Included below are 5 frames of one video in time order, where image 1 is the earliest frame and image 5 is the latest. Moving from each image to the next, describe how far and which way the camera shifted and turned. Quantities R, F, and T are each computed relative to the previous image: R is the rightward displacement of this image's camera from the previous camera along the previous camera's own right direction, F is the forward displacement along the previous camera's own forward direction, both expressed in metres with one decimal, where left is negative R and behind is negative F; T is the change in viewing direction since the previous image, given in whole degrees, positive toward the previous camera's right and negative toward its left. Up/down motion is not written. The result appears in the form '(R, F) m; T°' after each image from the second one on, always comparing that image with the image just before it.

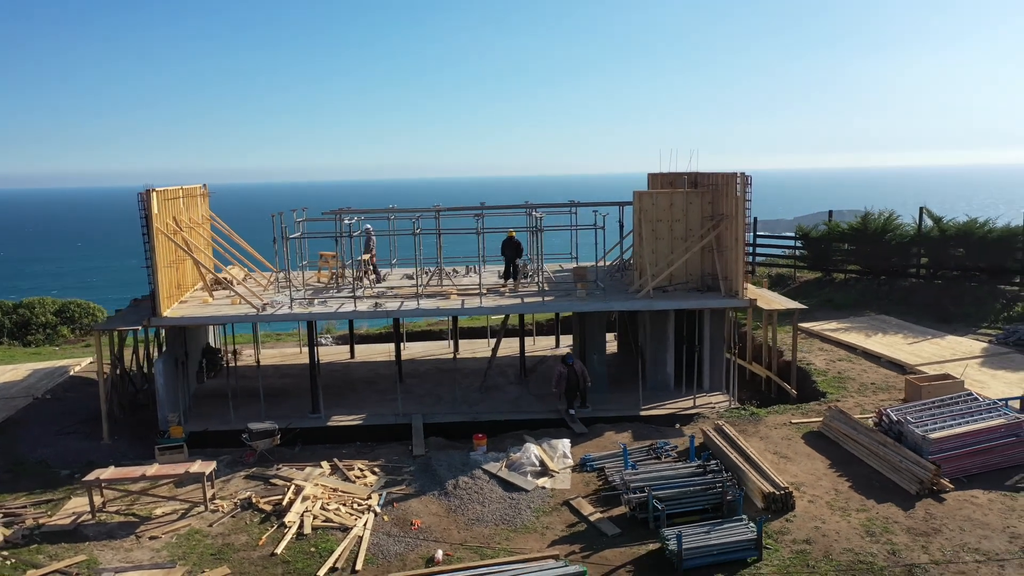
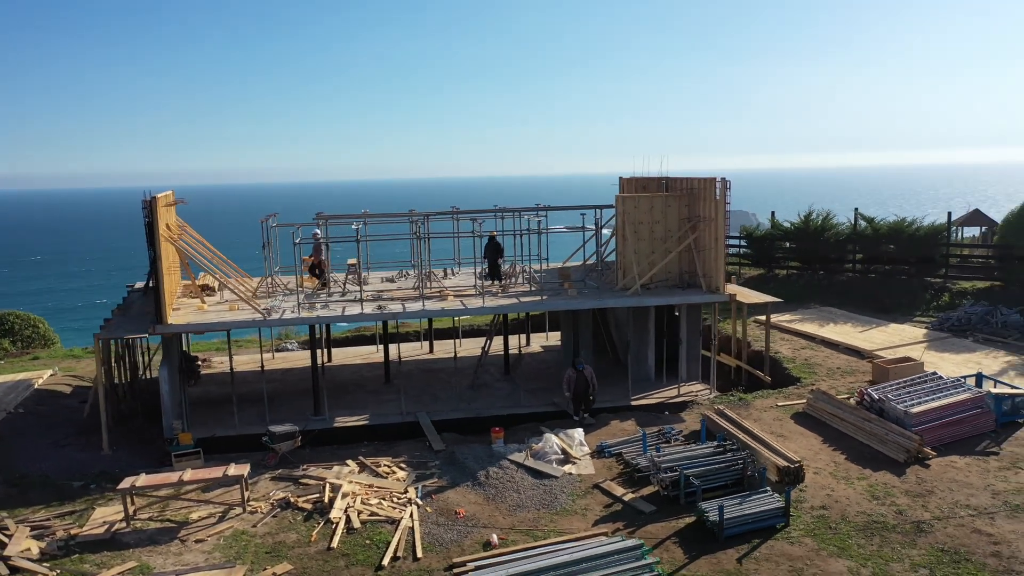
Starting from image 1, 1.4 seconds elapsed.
(-1.6, -0.5) m; +6°
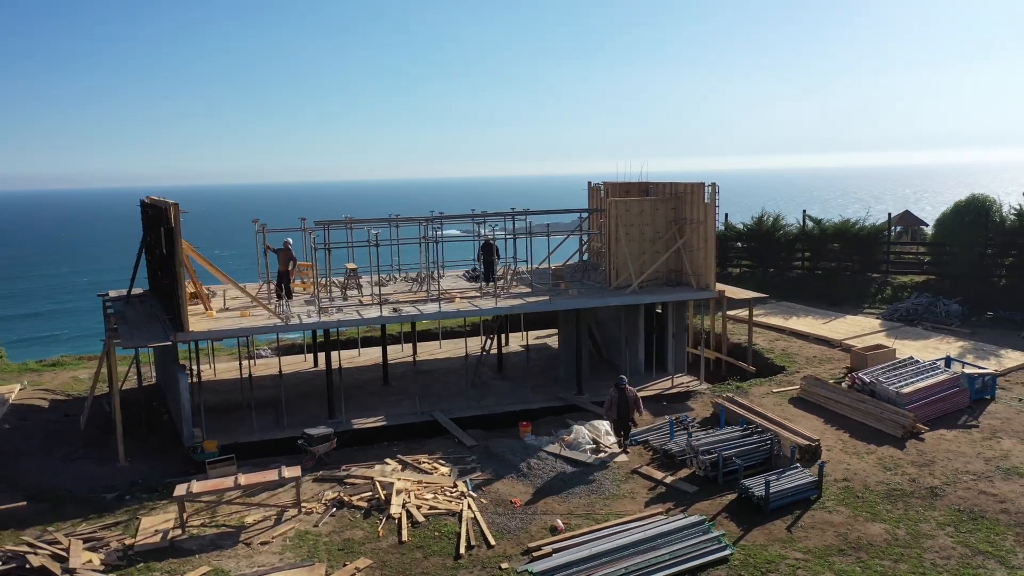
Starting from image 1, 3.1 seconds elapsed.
(-1.9, -0.4) m; +6°
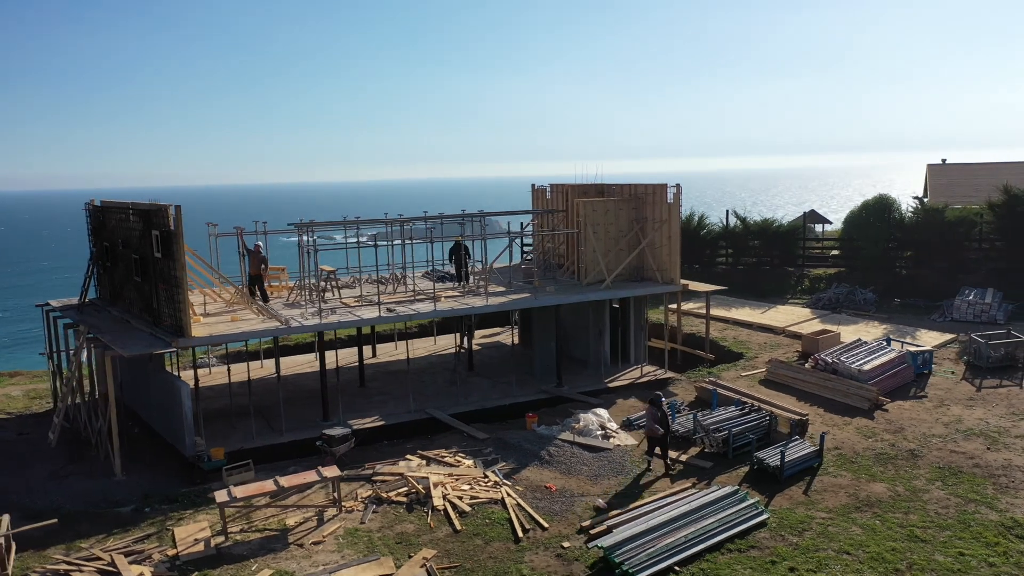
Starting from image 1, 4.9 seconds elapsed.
(-2.1, -0.3) m; +9°
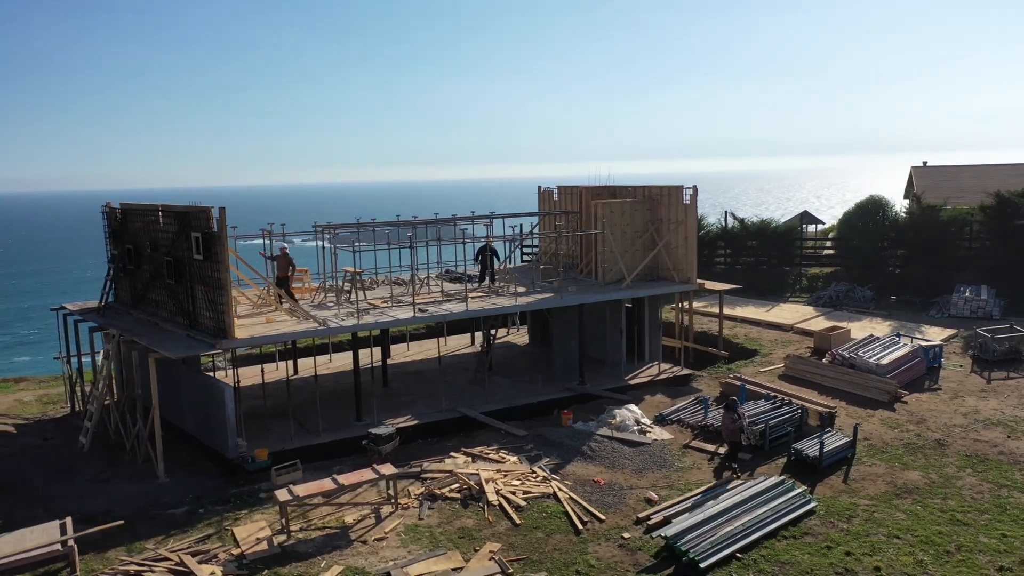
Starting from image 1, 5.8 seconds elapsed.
(-1.1, -0.2) m; +2°
